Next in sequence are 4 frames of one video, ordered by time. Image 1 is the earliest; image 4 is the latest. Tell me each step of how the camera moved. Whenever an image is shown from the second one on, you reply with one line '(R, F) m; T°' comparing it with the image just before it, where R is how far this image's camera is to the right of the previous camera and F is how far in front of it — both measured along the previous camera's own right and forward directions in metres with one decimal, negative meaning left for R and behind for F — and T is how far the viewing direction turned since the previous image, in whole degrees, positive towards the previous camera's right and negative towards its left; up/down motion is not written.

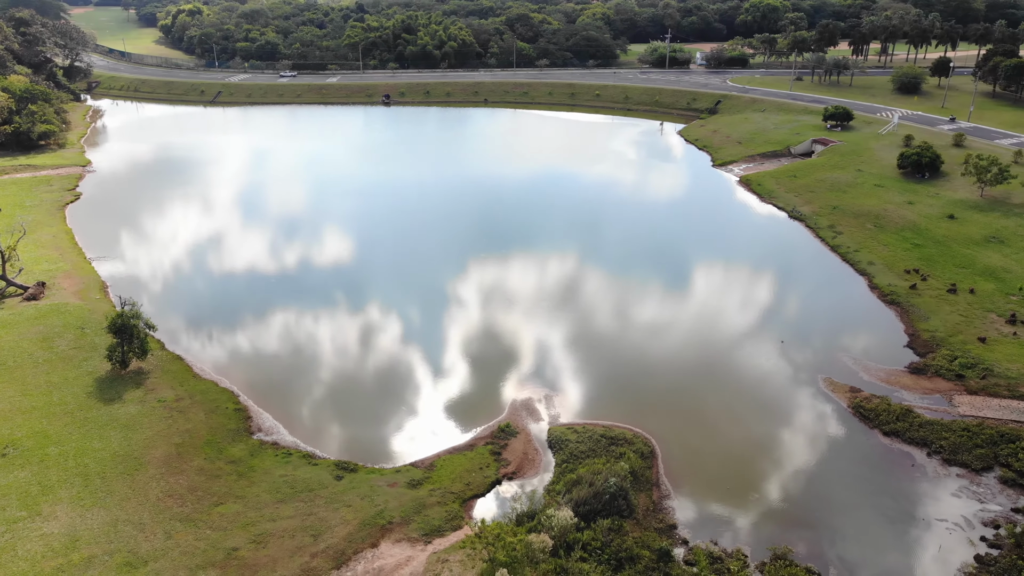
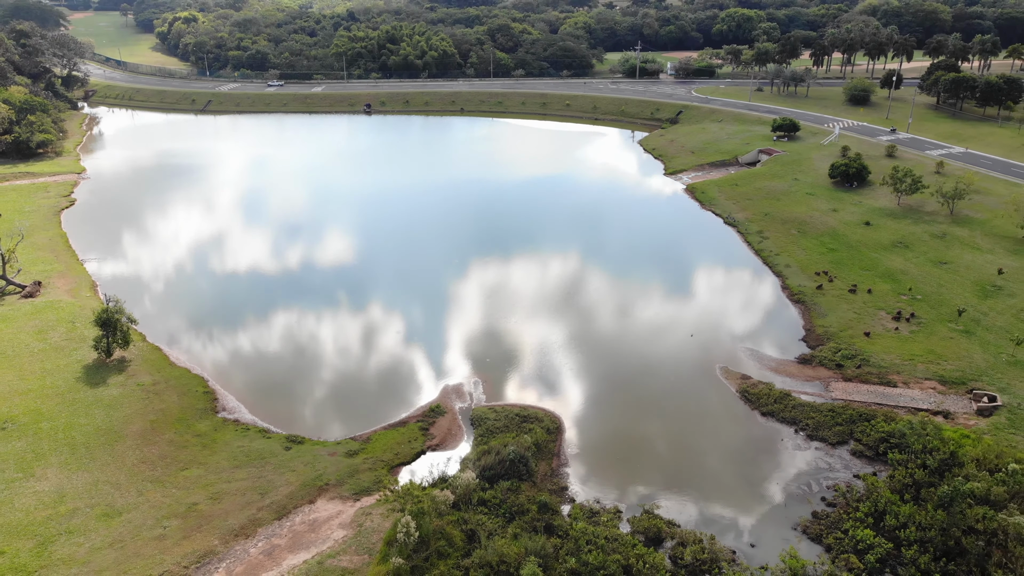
(+3.9, -4.8) m; 0°
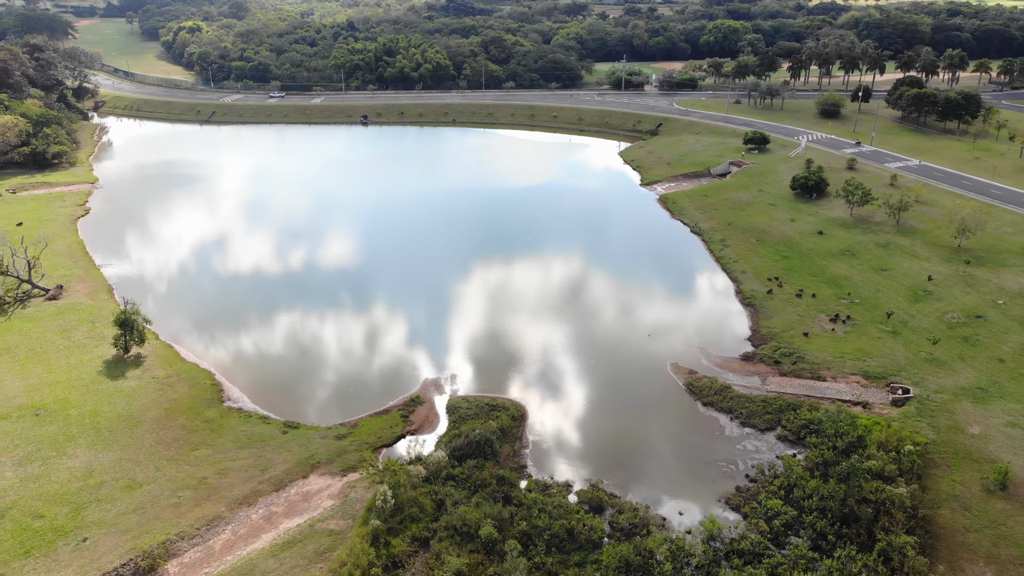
(+1.9, -4.7) m; 0°
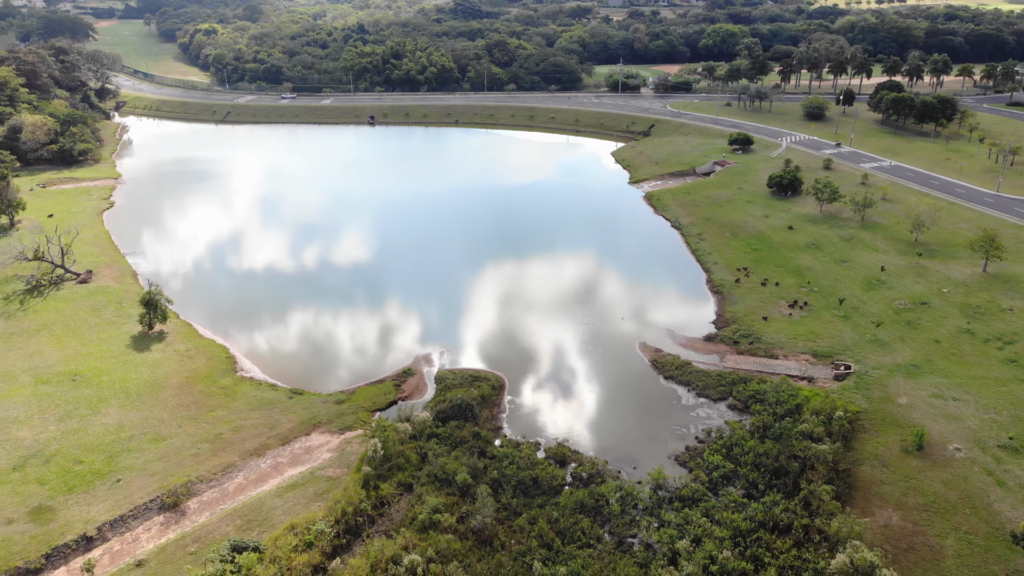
(+2.0, -4.6) m; -1°
